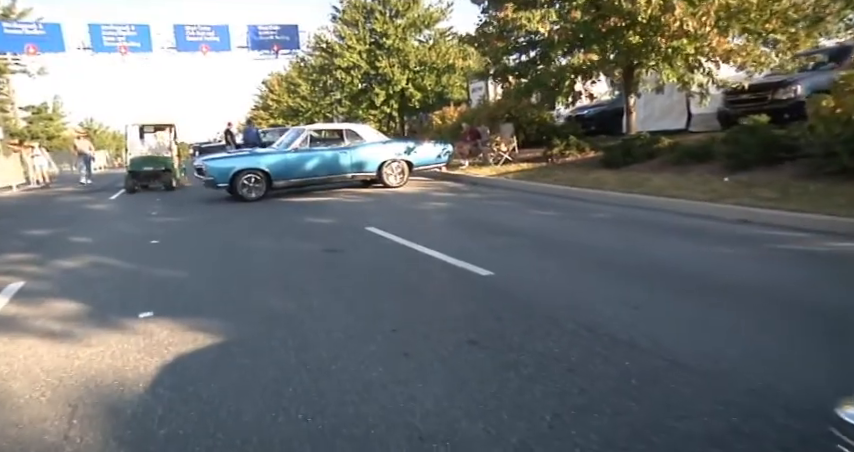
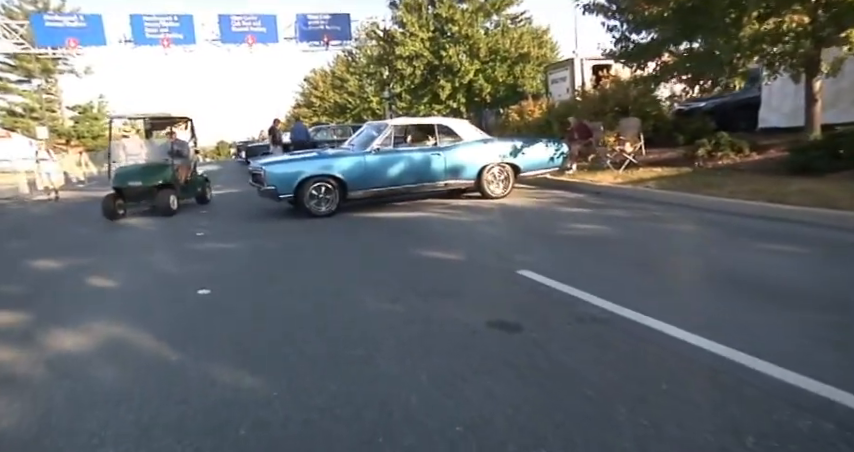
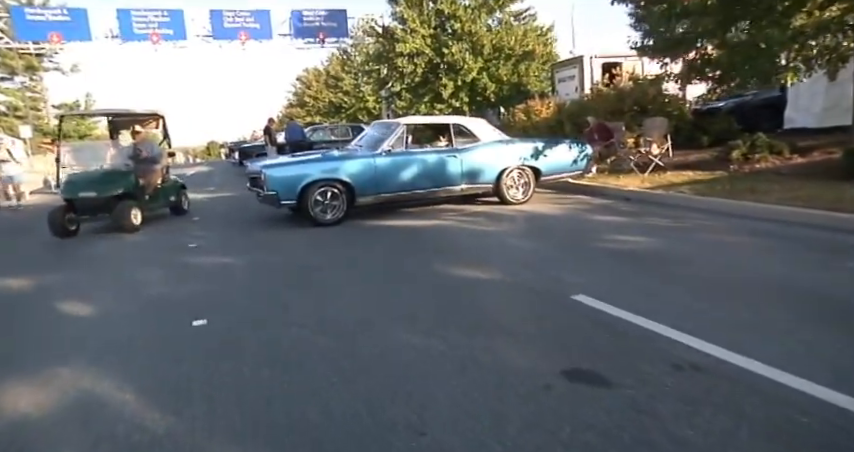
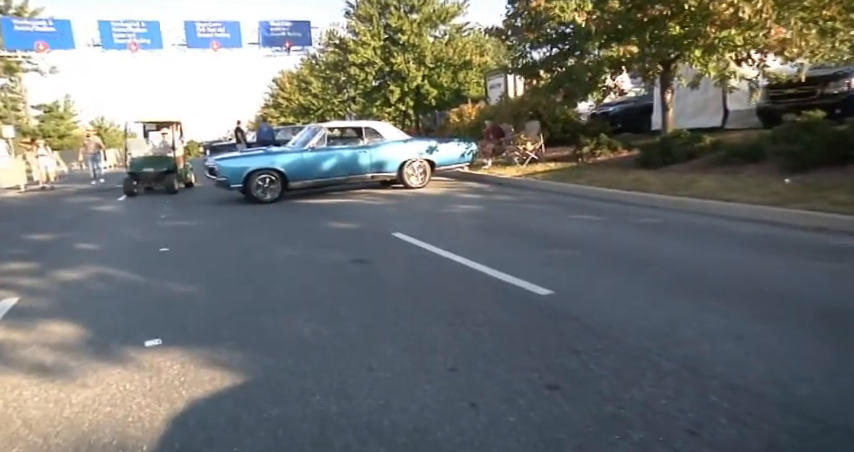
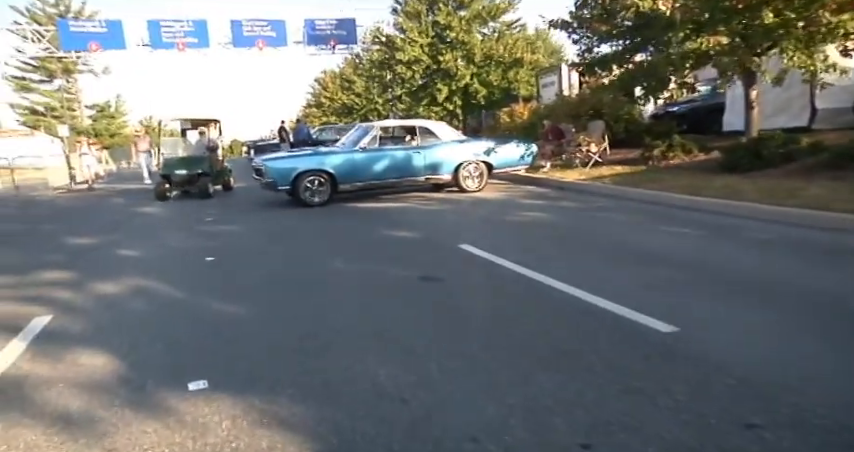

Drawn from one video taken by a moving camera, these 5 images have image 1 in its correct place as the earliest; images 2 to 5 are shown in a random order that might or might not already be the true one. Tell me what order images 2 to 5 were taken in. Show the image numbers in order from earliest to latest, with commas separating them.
4, 5, 2, 3
